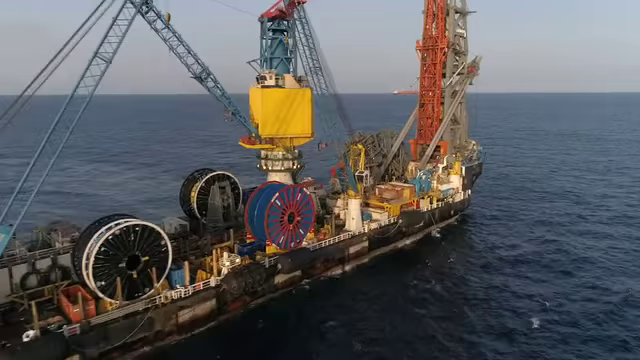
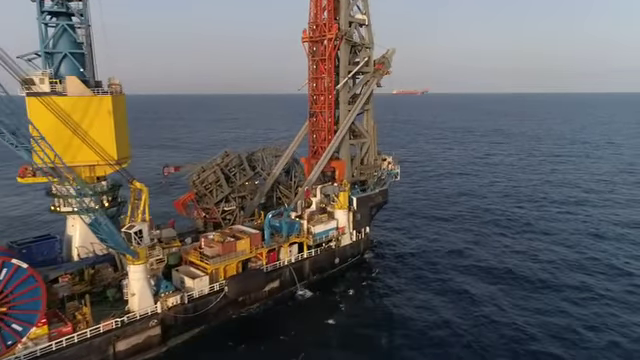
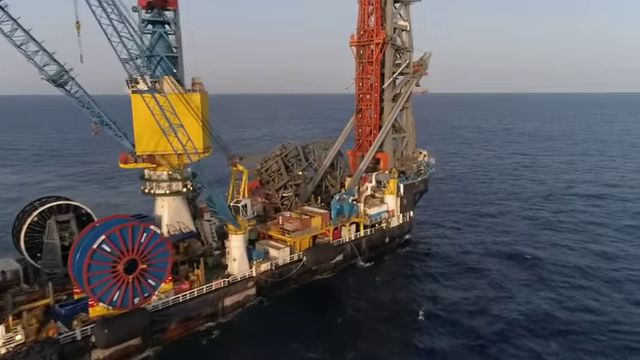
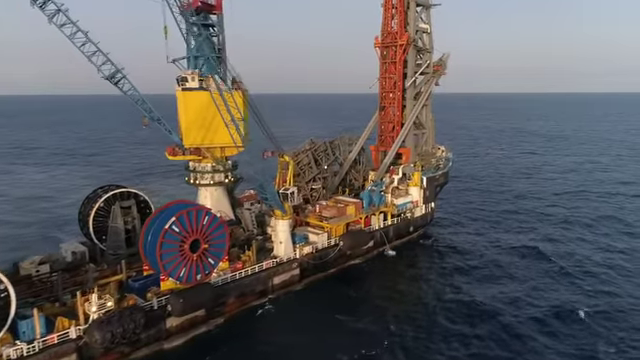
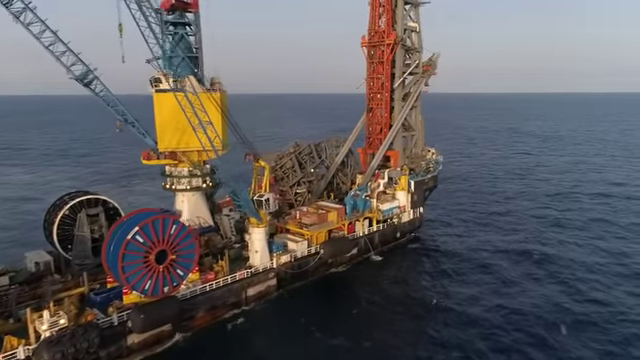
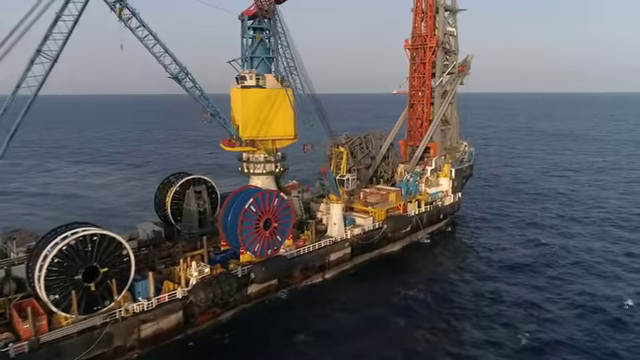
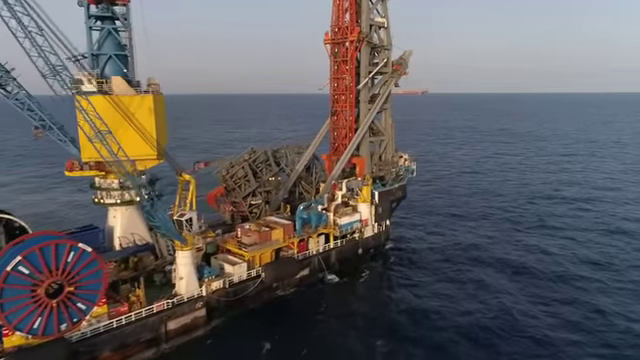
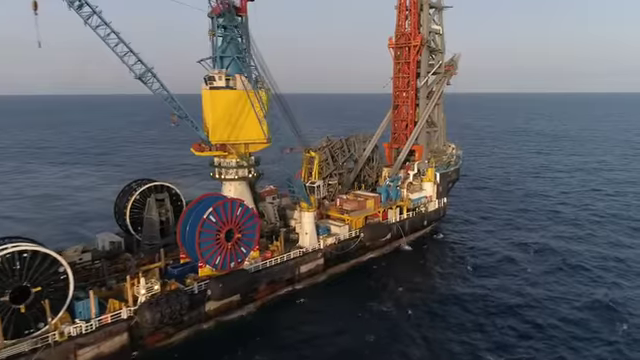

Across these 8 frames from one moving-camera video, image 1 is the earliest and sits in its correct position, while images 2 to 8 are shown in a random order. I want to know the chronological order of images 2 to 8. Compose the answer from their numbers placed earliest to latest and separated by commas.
6, 8, 4, 5, 3, 7, 2
